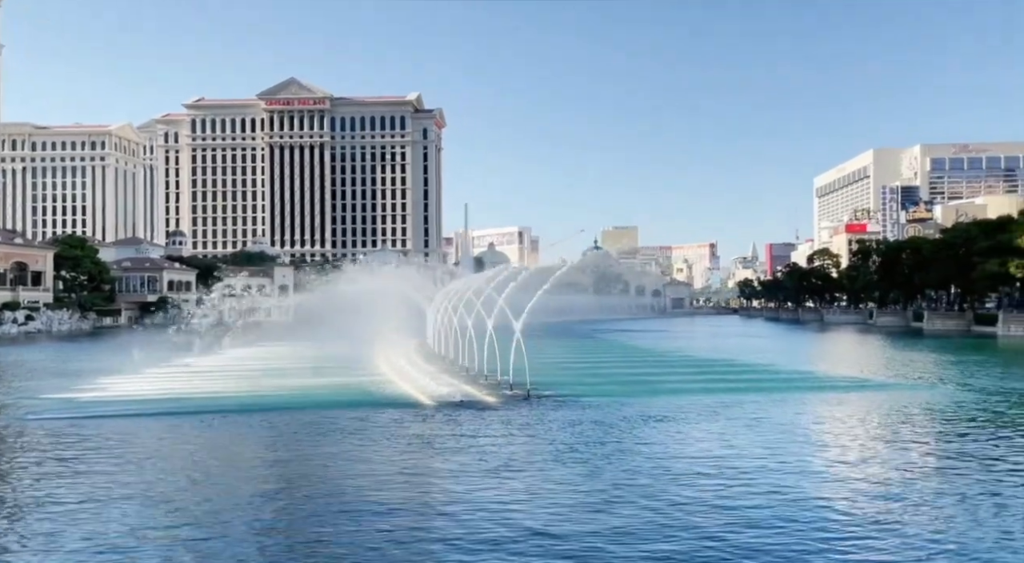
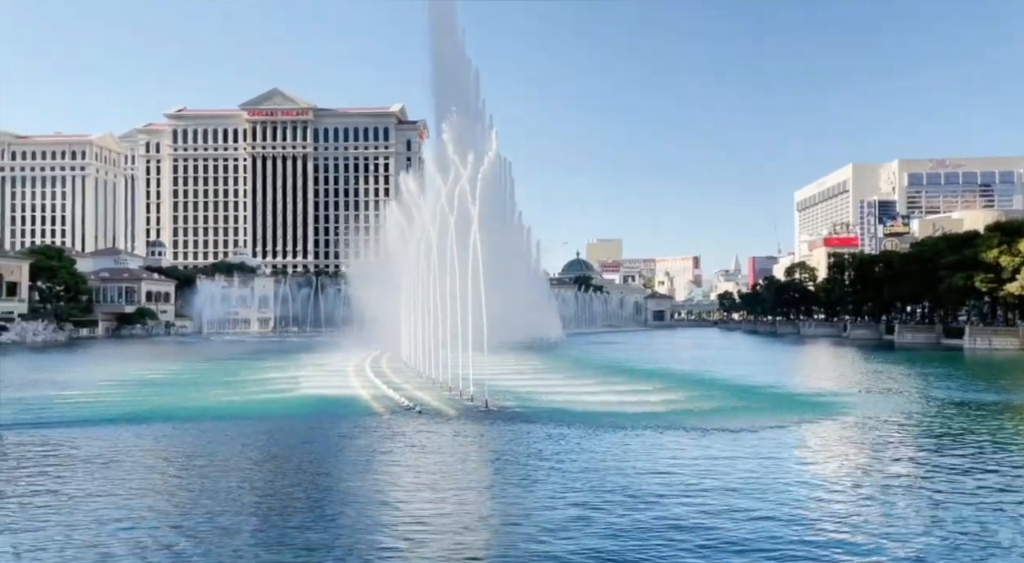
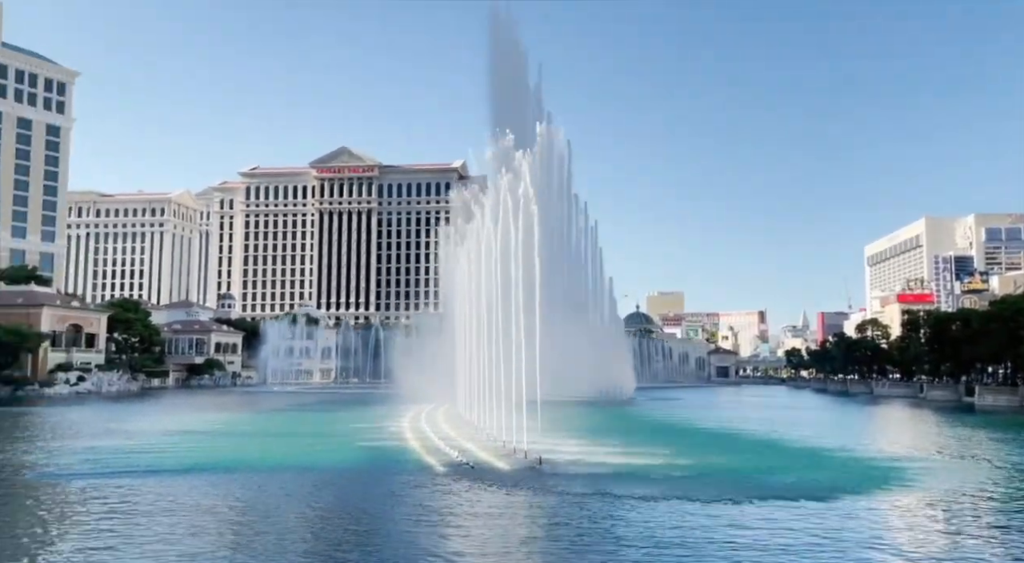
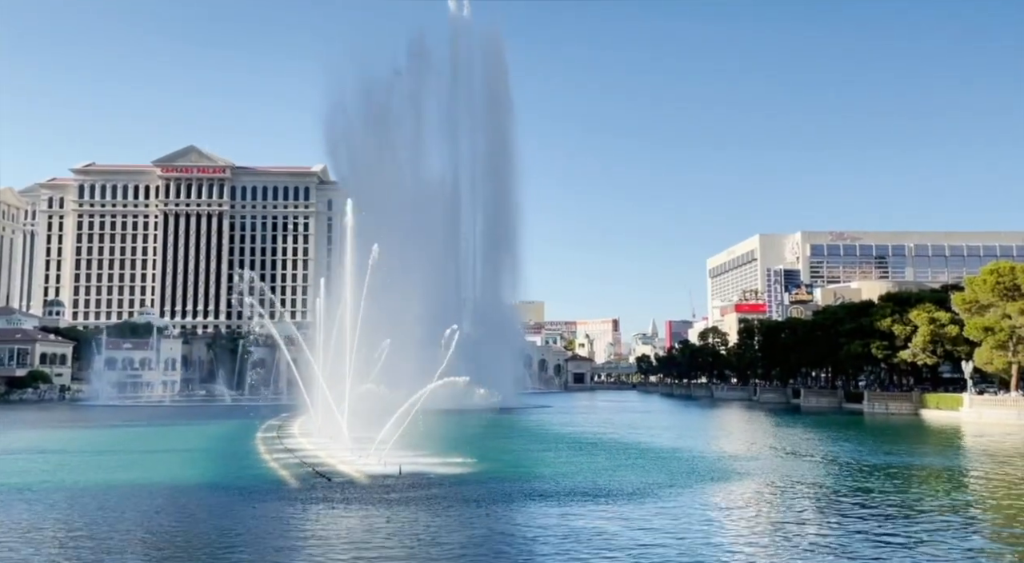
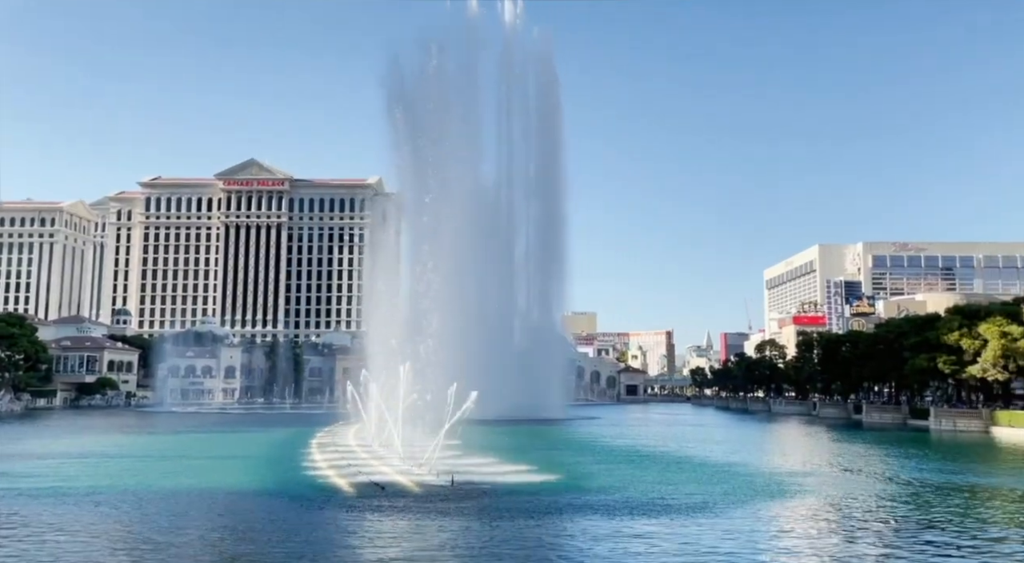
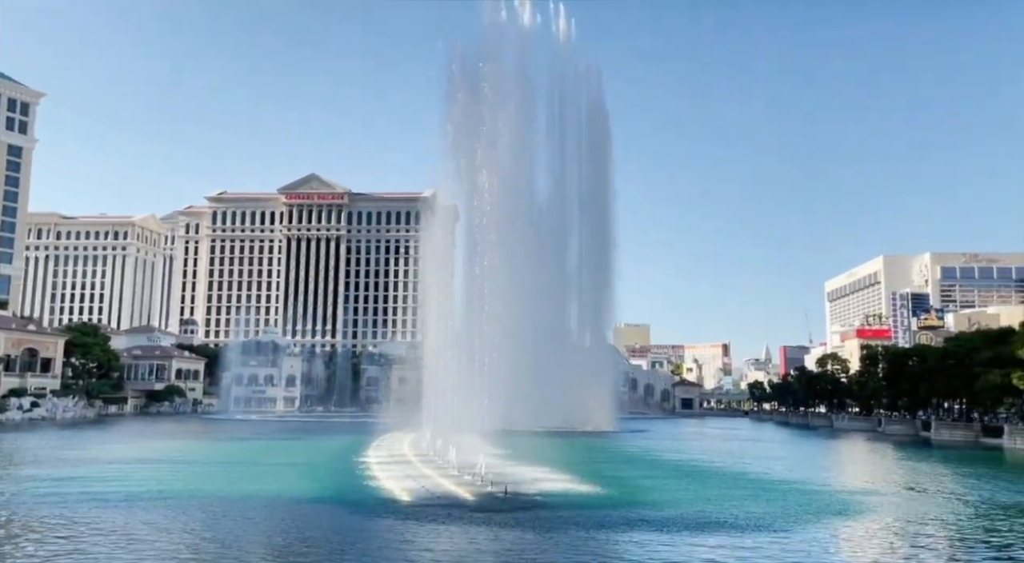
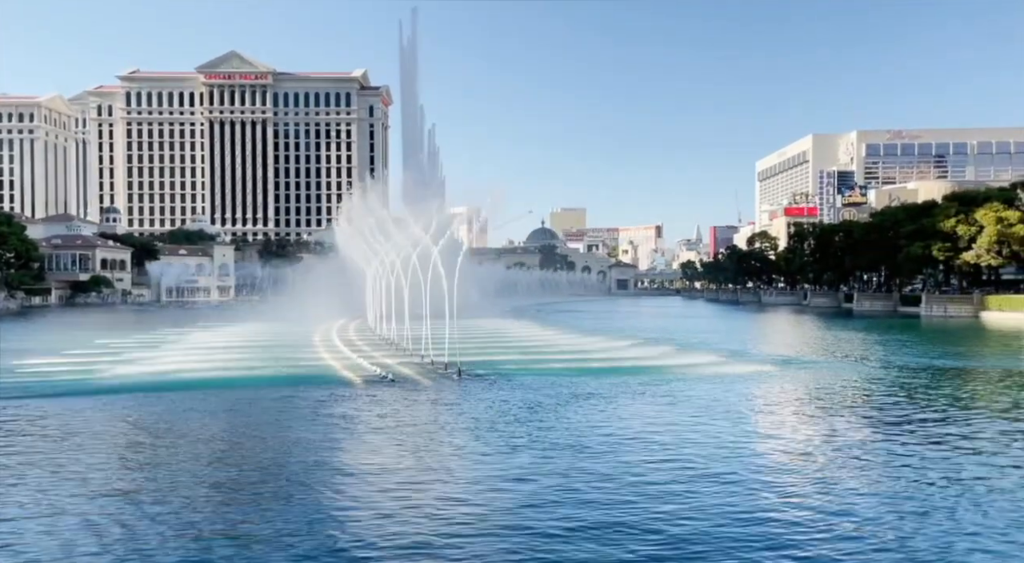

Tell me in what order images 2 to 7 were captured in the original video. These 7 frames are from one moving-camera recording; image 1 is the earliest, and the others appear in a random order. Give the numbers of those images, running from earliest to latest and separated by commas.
7, 2, 3, 6, 5, 4
